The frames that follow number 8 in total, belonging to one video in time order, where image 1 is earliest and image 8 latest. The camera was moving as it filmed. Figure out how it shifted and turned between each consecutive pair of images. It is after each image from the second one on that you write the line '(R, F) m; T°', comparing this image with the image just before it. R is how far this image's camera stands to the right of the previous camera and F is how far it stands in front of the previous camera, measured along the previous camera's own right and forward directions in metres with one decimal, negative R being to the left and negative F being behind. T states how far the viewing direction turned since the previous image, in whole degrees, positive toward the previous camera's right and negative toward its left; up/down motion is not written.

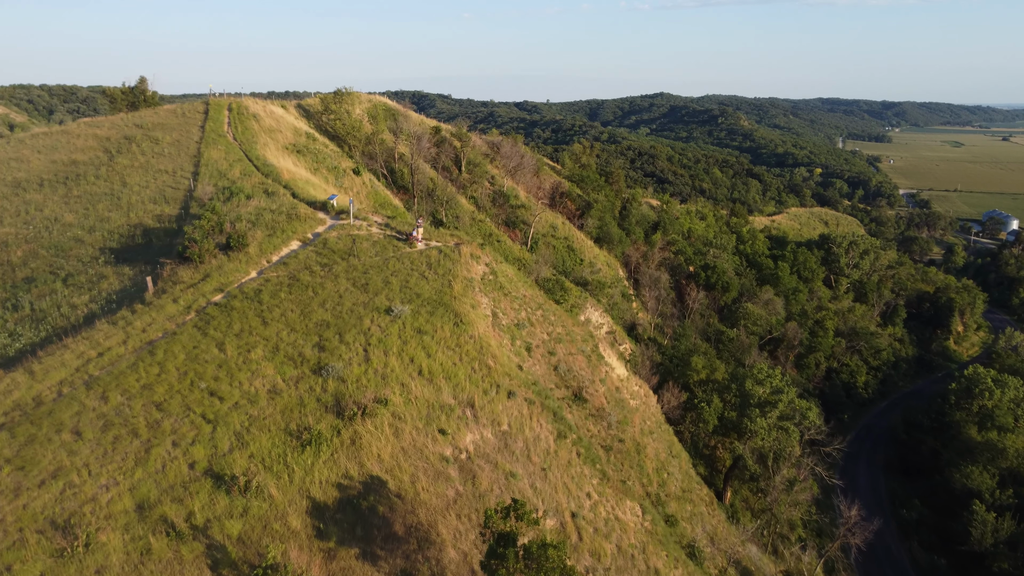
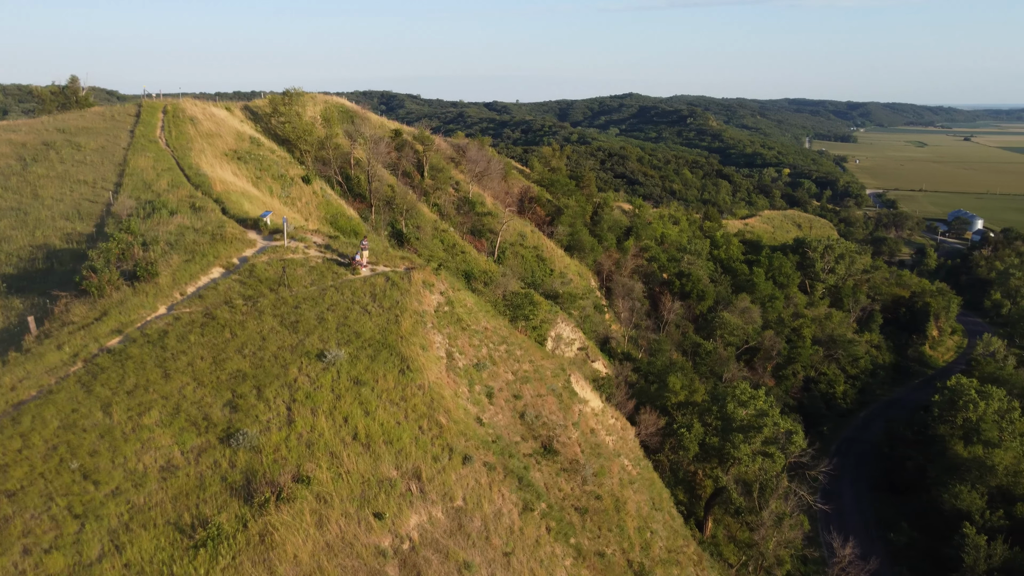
(+0.2, +1.7) m; +2°
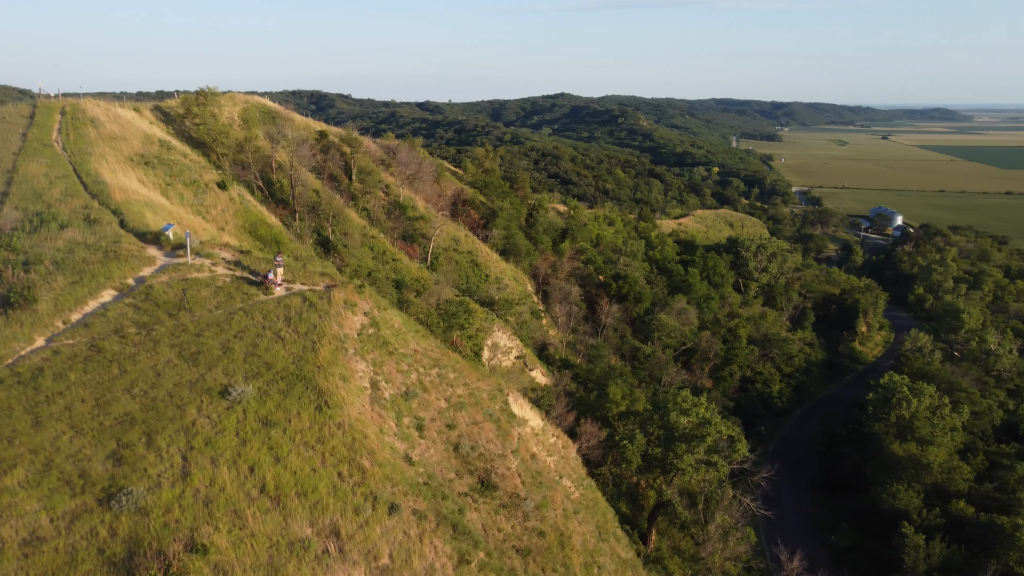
(+0.1, +0.9) m; +4°
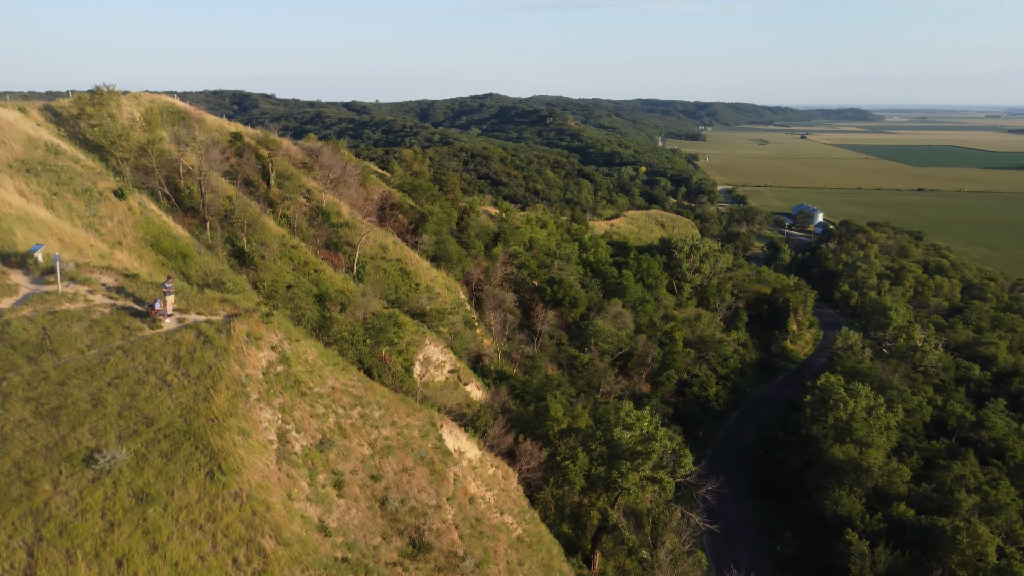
(0.0, +1.2) m; +5°
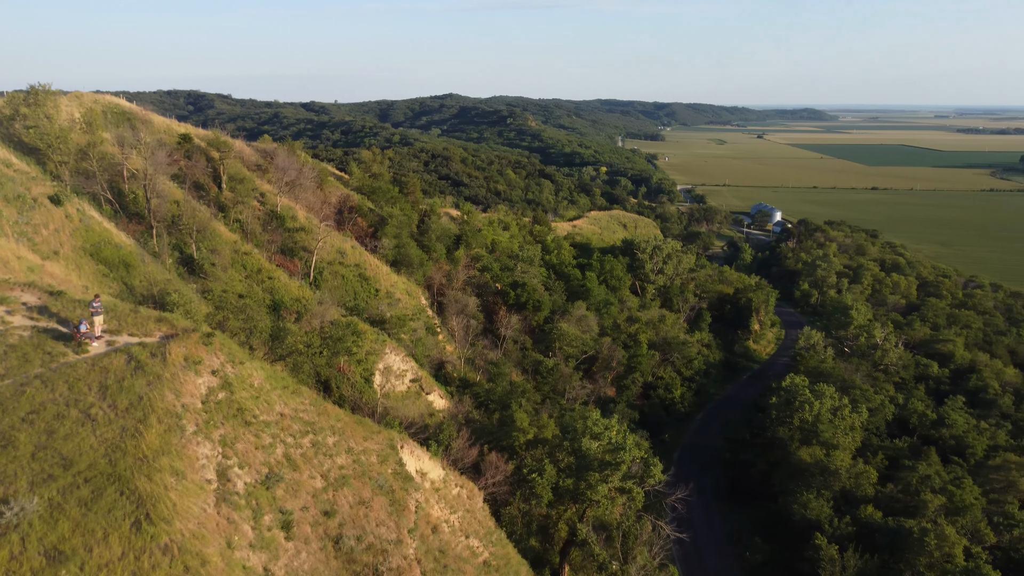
(0.0, +0.6) m; +3°
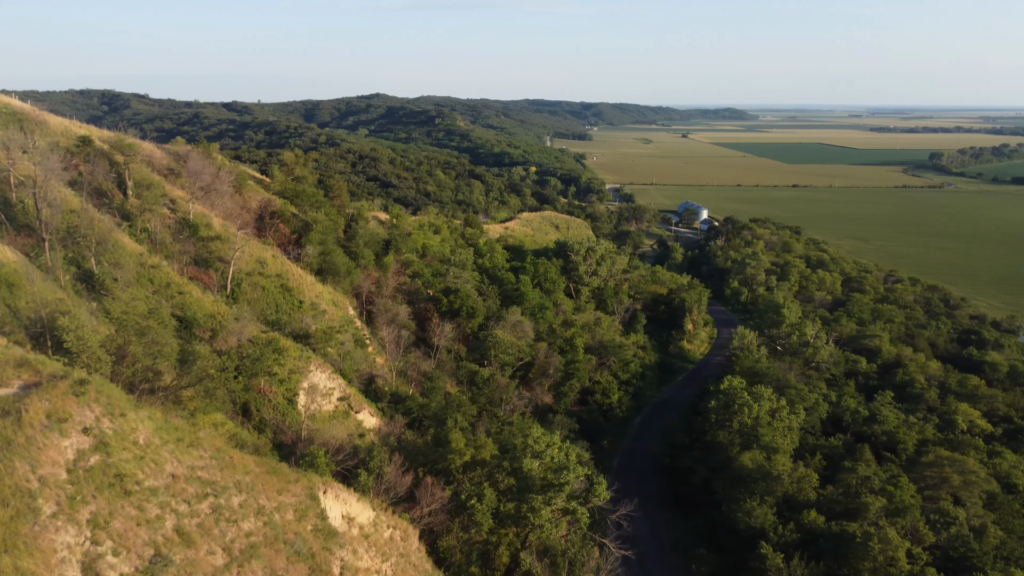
(0.0, +1.1) m; +5°
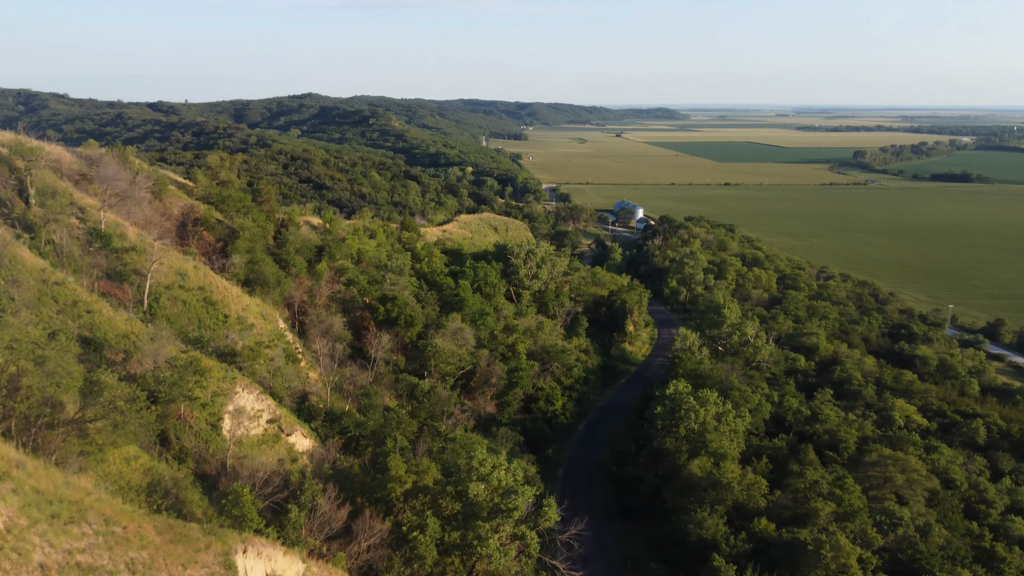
(-0.1, +1.1) m; +4°
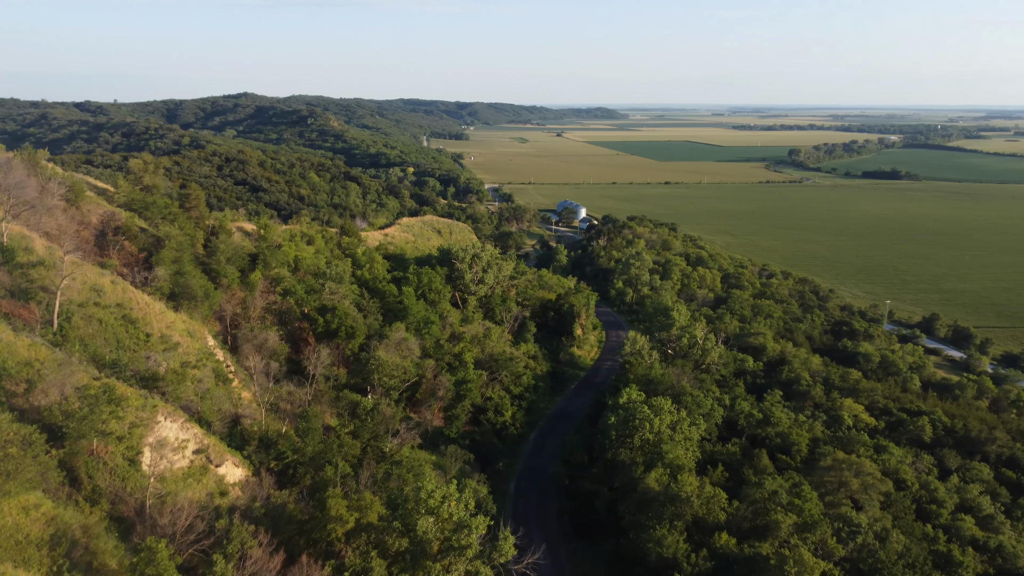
(-0.1, +1.3) m; +4°
